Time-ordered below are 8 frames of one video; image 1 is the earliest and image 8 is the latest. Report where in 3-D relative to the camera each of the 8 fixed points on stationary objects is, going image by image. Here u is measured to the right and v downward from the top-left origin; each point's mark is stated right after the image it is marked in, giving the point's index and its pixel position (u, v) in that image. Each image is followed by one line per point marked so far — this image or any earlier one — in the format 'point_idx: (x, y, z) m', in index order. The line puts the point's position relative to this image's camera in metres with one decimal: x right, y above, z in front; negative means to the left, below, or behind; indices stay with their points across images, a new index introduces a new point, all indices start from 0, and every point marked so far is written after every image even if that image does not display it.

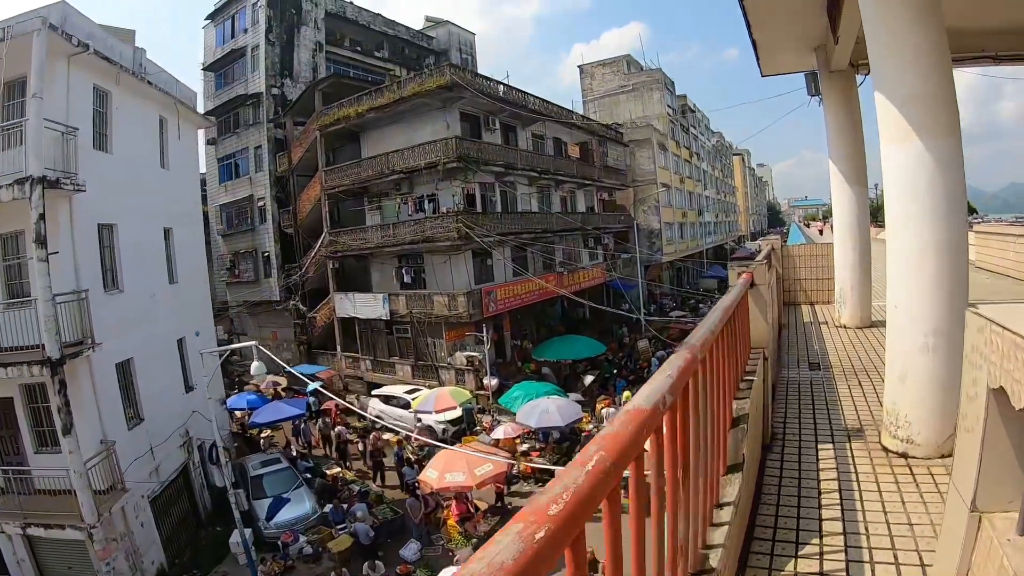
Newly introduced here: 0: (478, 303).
0: (-1.1, -0.4, +17.4) m
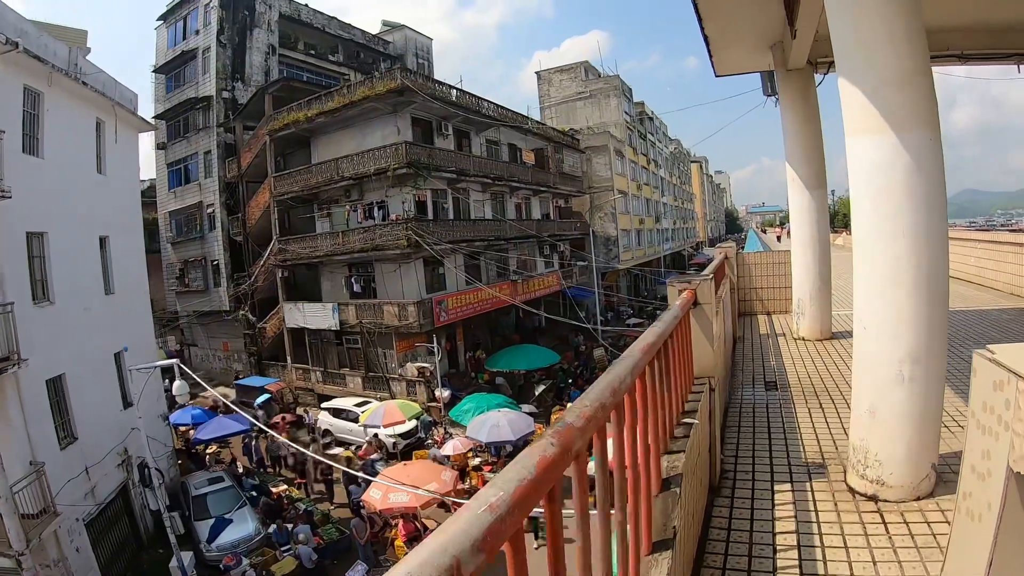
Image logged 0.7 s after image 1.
0: (-2.4, -0.6, +17.2) m
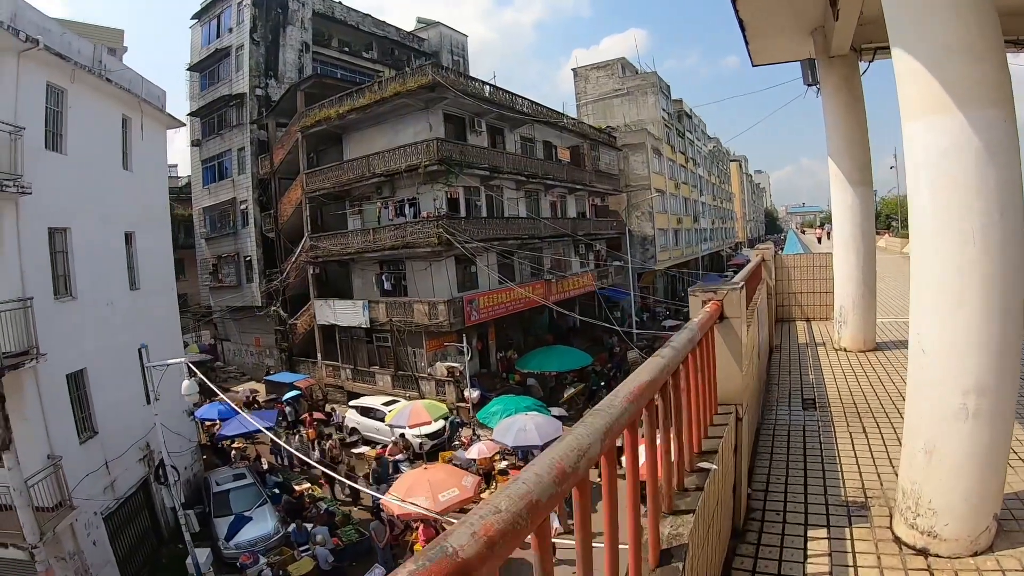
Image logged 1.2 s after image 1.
0: (-1.6, -0.6, +16.9) m
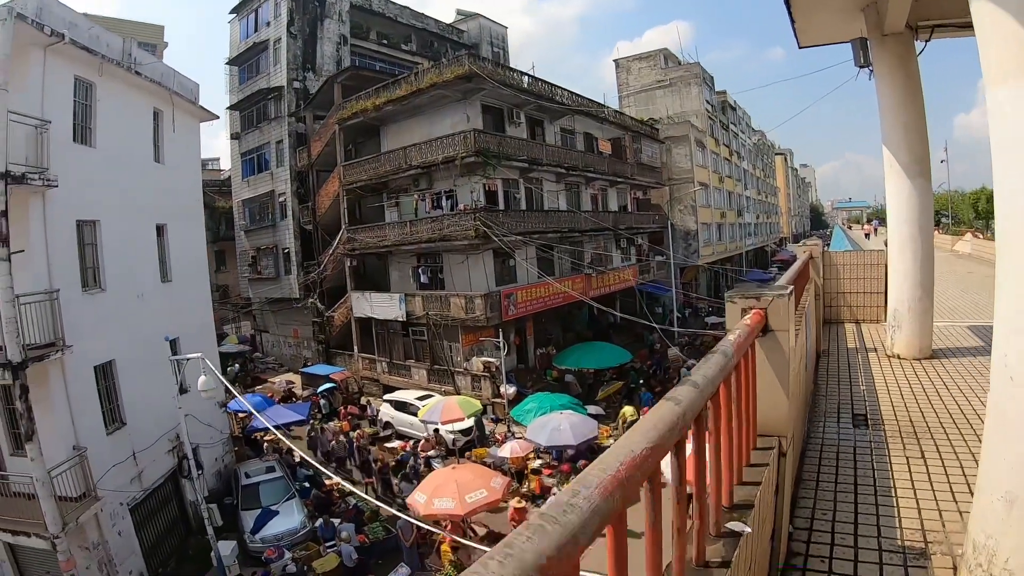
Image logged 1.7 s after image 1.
0: (-0.5, -0.5, +16.5) m
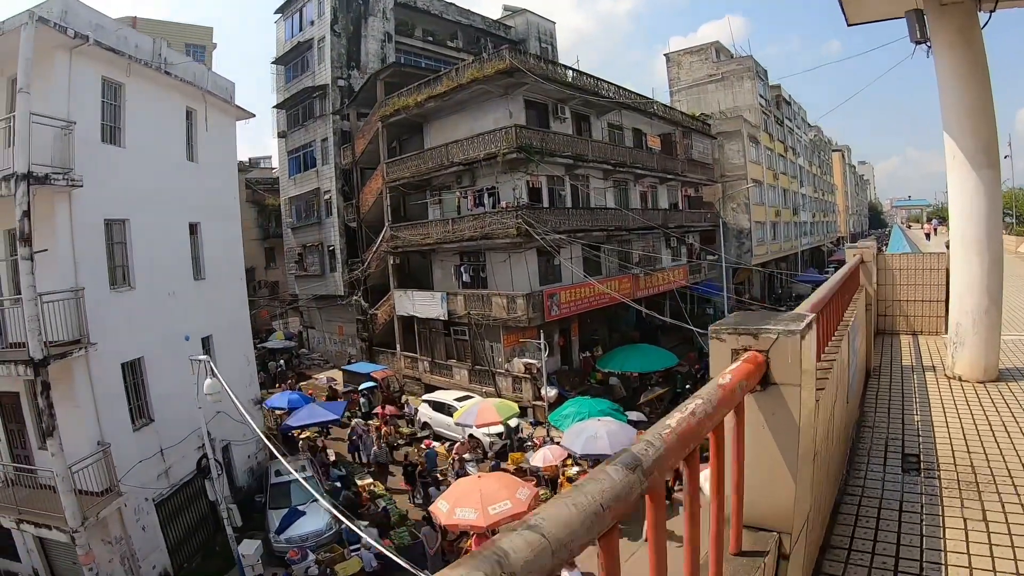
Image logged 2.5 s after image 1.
0: (+0.7, -0.5, +15.9) m
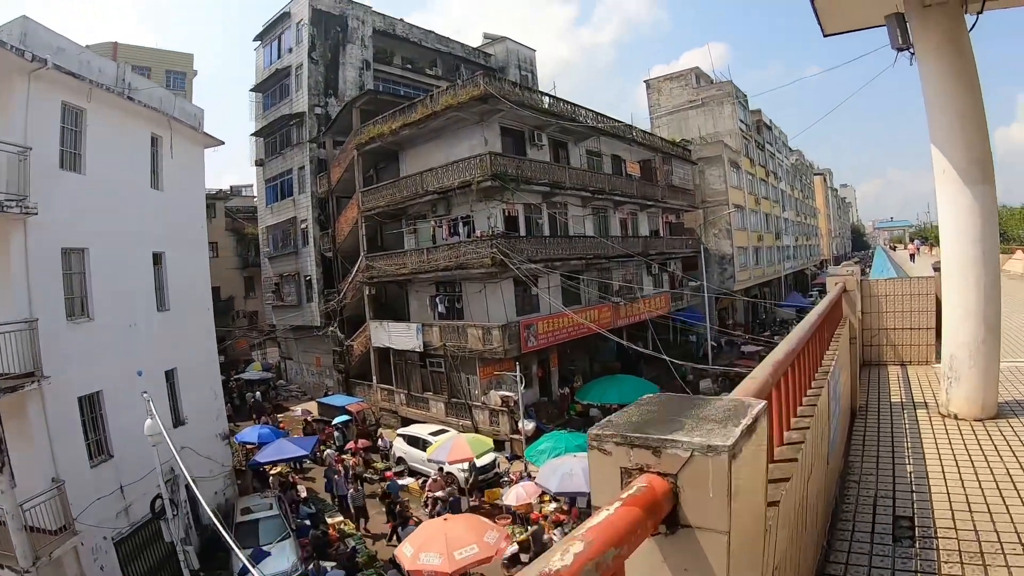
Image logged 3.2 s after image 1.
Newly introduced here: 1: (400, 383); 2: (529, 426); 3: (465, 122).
0: (0.0, -1.4, +15.4) m
1: (-4.2, -3.5, +19.7) m
2: (+0.5, -3.9, +14.9) m
3: (-1.5, +5.1, +16.6) m
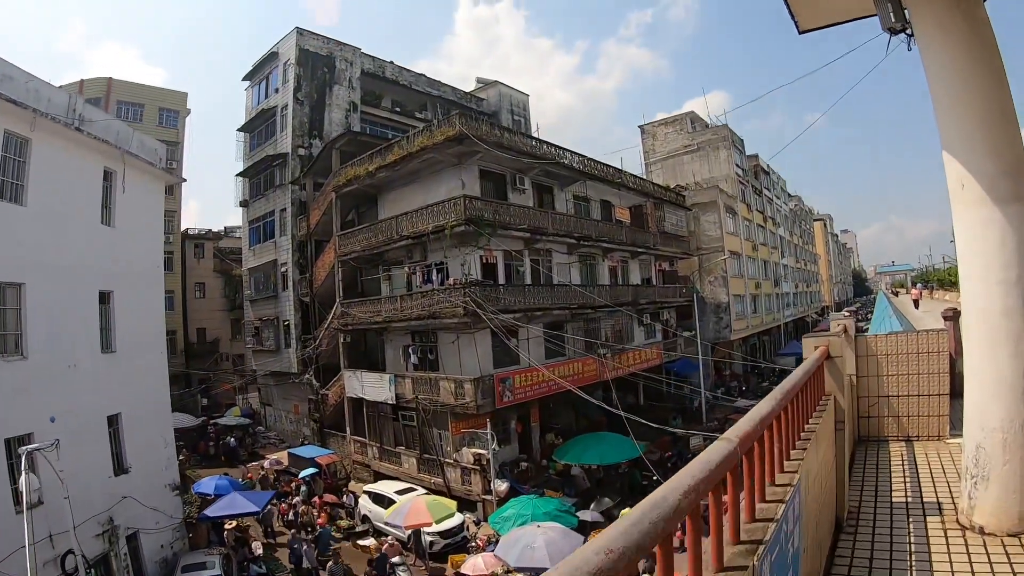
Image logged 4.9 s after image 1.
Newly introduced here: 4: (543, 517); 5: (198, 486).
0: (-0.6, -2.8, +14.3) m
1: (-4.8, -5.1, +18.4) m
2: (-0.2, -5.2, +13.6) m
3: (-2.1, +3.7, +16.0) m
4: (+0.7, -5.0, +11.2) m
5: (-8.9, -5.9, +14.9) m
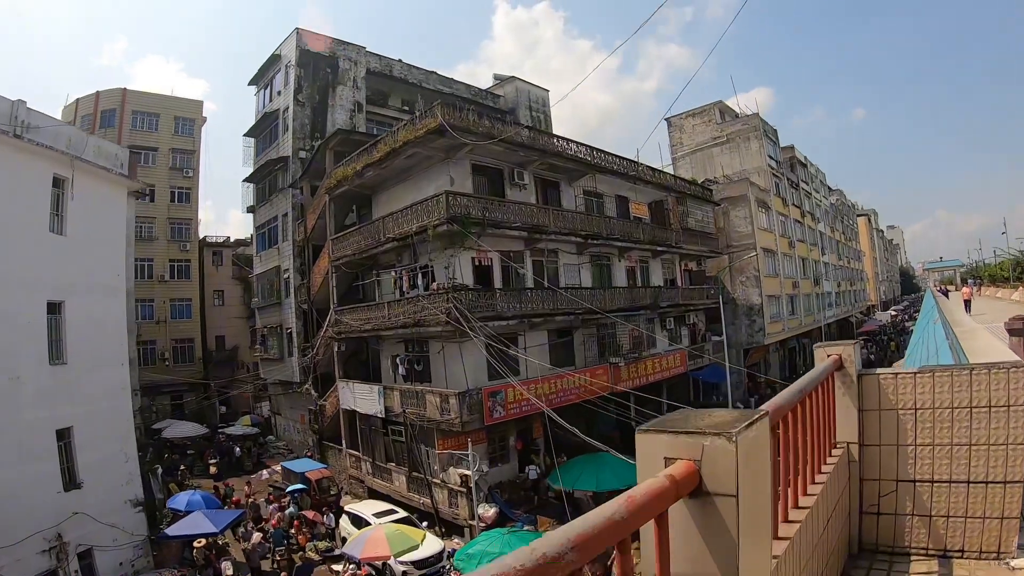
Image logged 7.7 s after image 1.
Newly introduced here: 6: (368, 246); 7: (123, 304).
0: (-0.7, -2.9, +13.0) m
1: (-4.6, -5.3, +17.4) m
2: (-0.4, -5.3, +12.2) m
3: (-2.2, +3.5, +14.8) m
4: (+0.4, -5.1, +9.8) m
5: (-8.9, -6.1, +14.0) m
6: (-4.1, +1.3, +15.4) m
7: (-8.9, -0.6, +12.5) m
